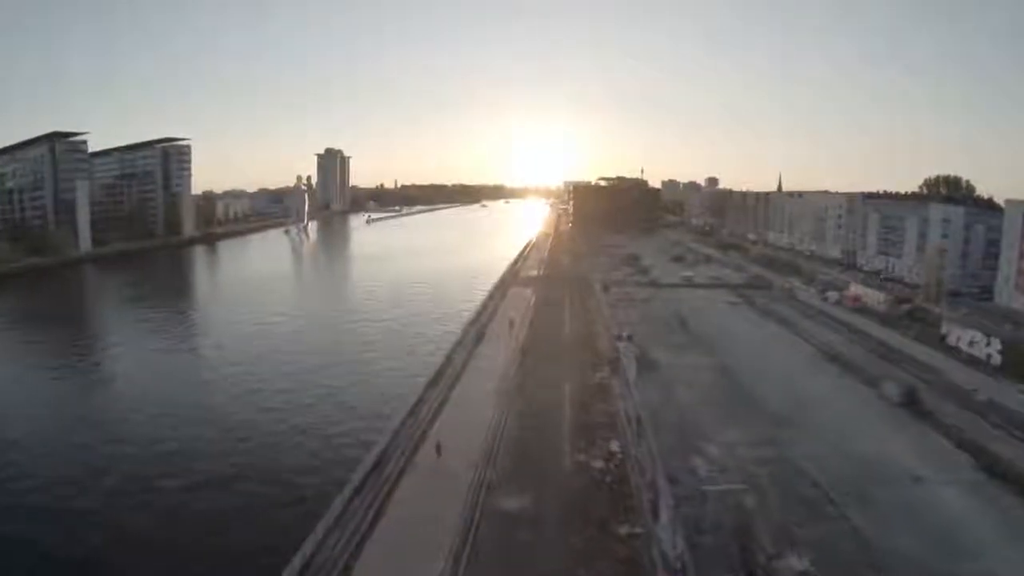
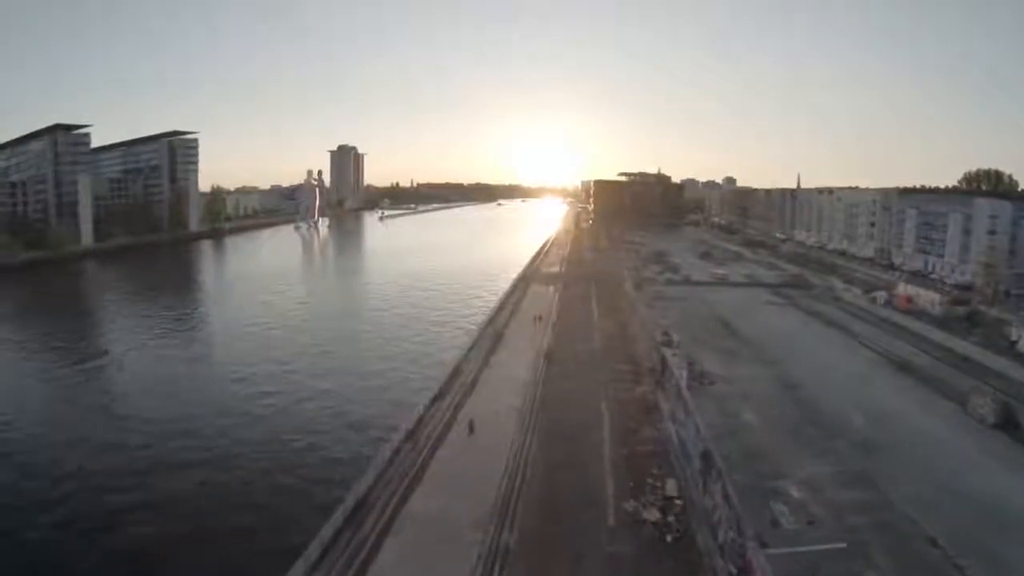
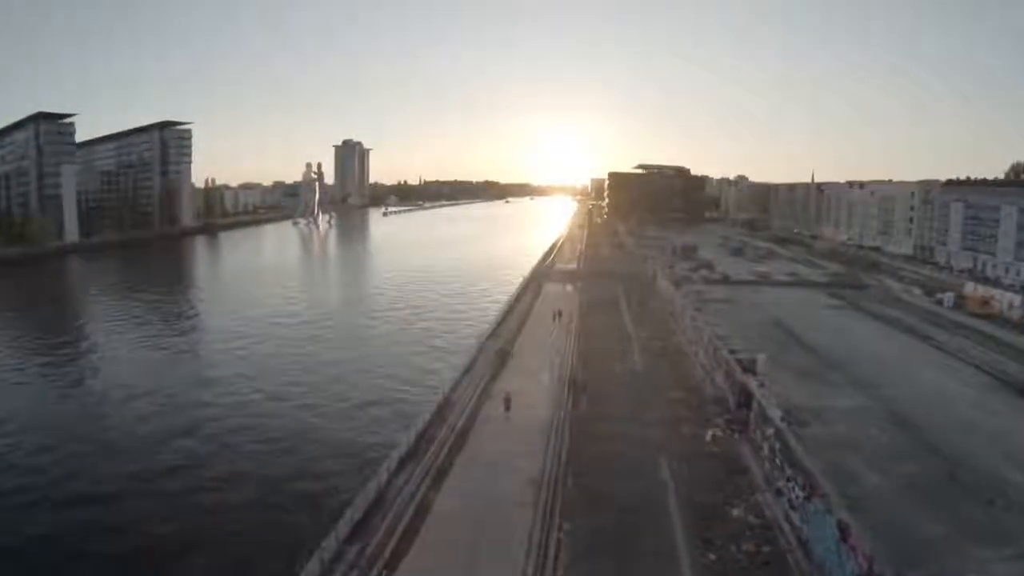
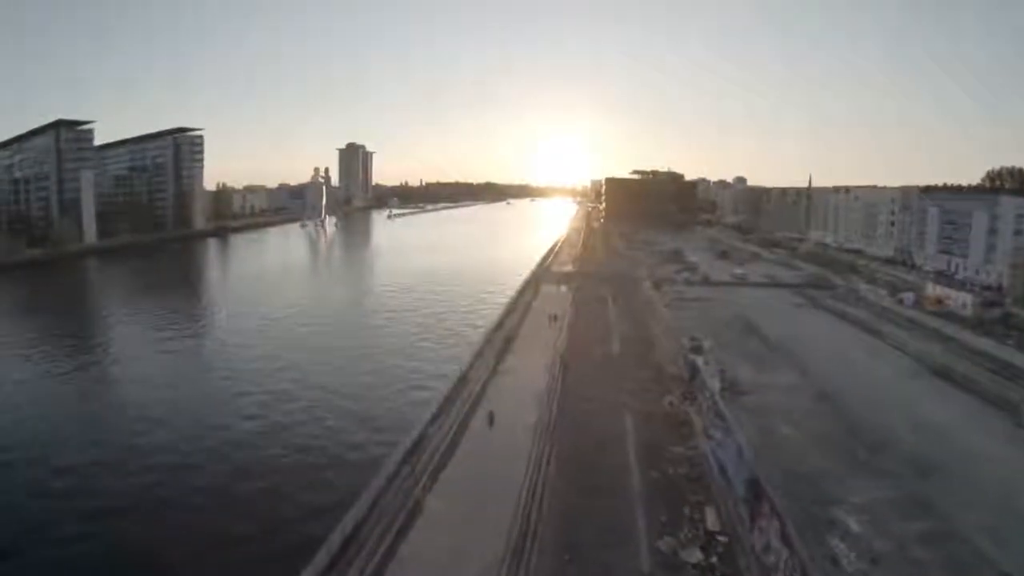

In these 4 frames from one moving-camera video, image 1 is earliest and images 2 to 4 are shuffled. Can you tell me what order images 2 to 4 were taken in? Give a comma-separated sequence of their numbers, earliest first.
2, 4, 3
